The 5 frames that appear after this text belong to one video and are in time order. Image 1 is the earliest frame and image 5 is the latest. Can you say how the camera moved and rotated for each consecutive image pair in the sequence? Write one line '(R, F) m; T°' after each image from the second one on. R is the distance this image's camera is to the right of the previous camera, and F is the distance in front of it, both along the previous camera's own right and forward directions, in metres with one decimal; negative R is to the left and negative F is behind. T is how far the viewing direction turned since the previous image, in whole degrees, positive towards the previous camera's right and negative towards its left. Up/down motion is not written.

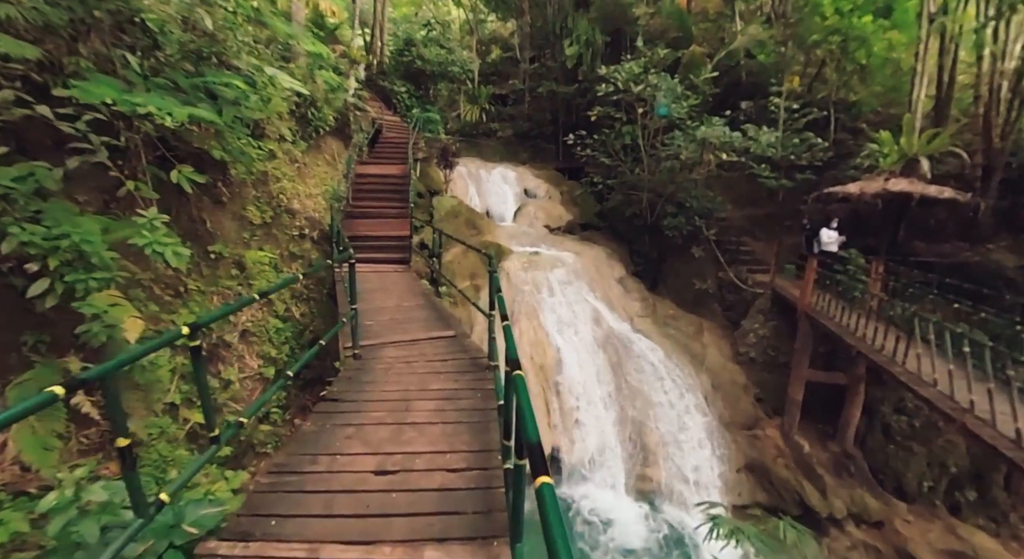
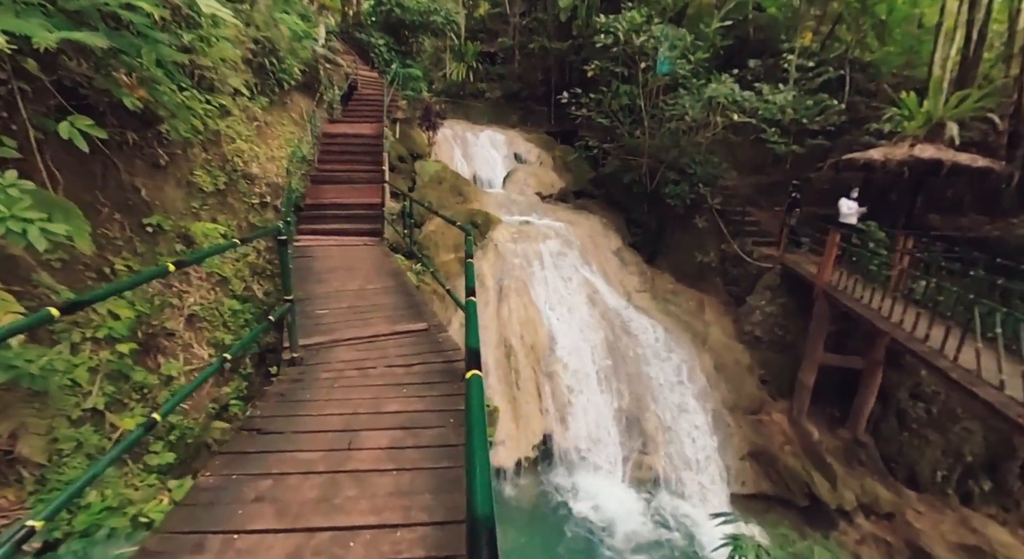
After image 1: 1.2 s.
(0.0, +0.7) m; +1°
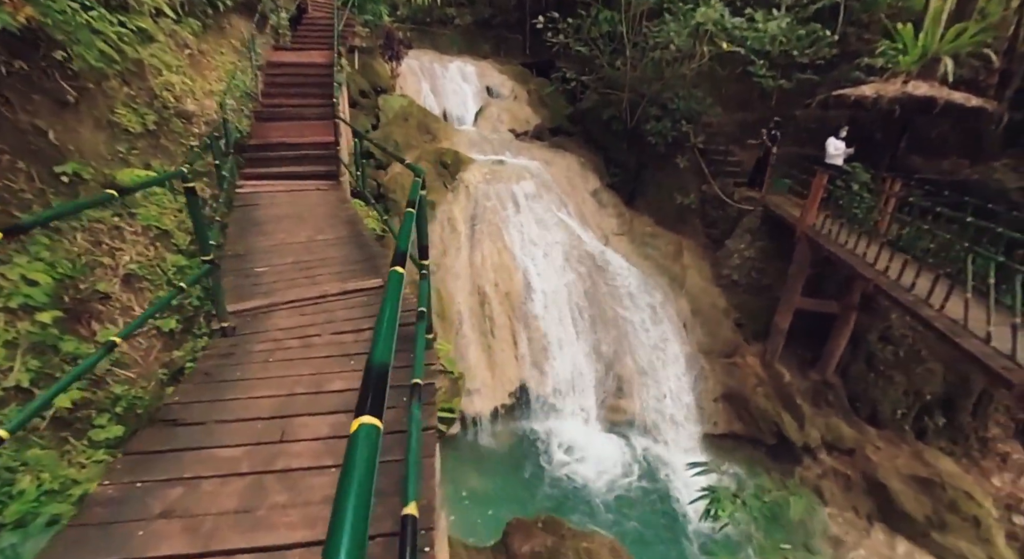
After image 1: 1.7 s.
(0.0, +0.3) m; +3°
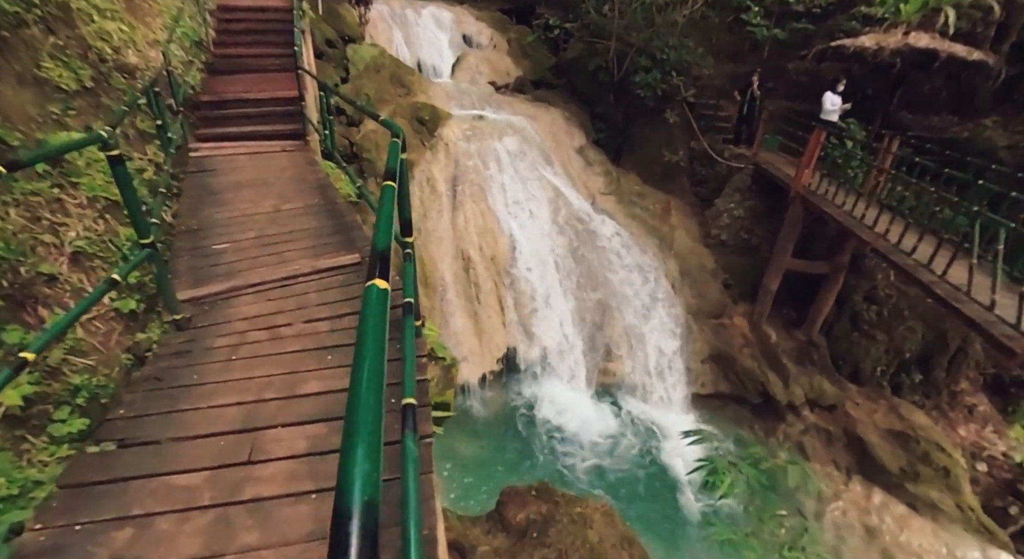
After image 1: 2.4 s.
(-0.1, +0.3) m; +2°
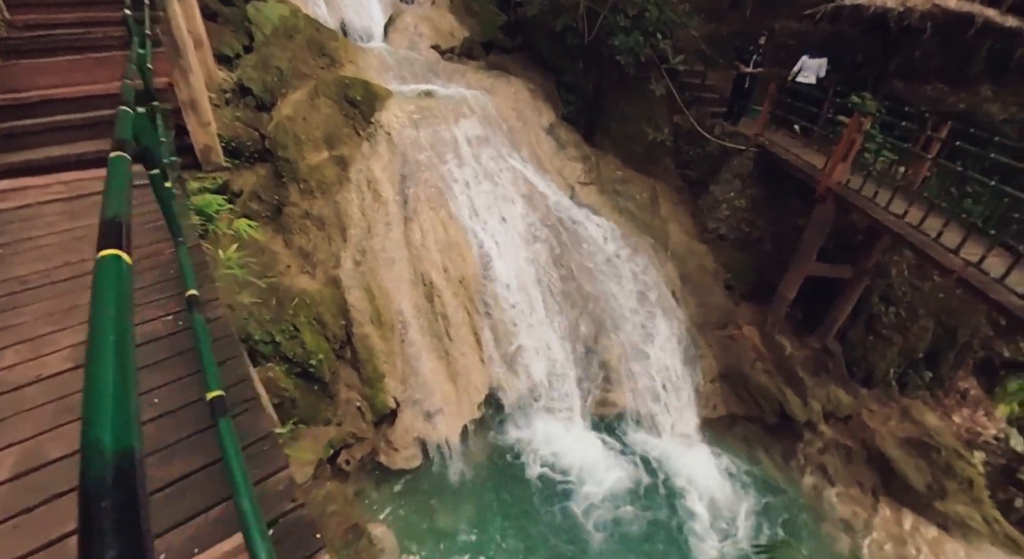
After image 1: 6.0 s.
(-0.3, +1.3) m; +7°
